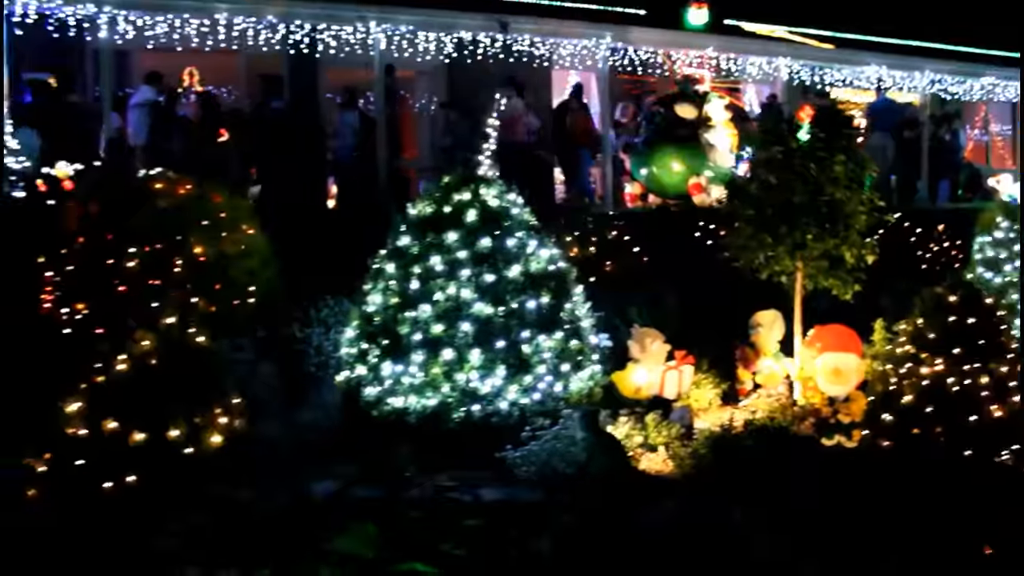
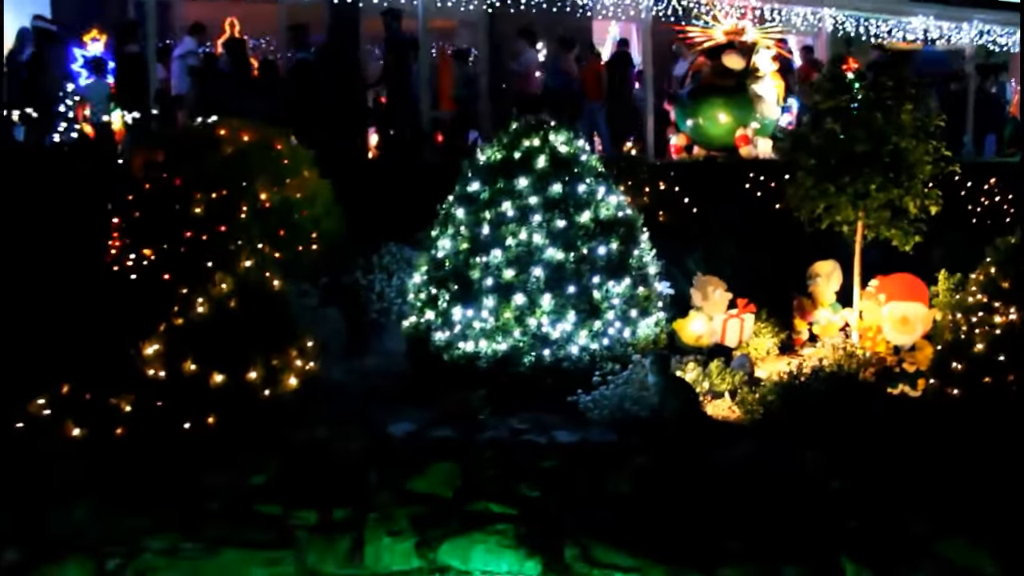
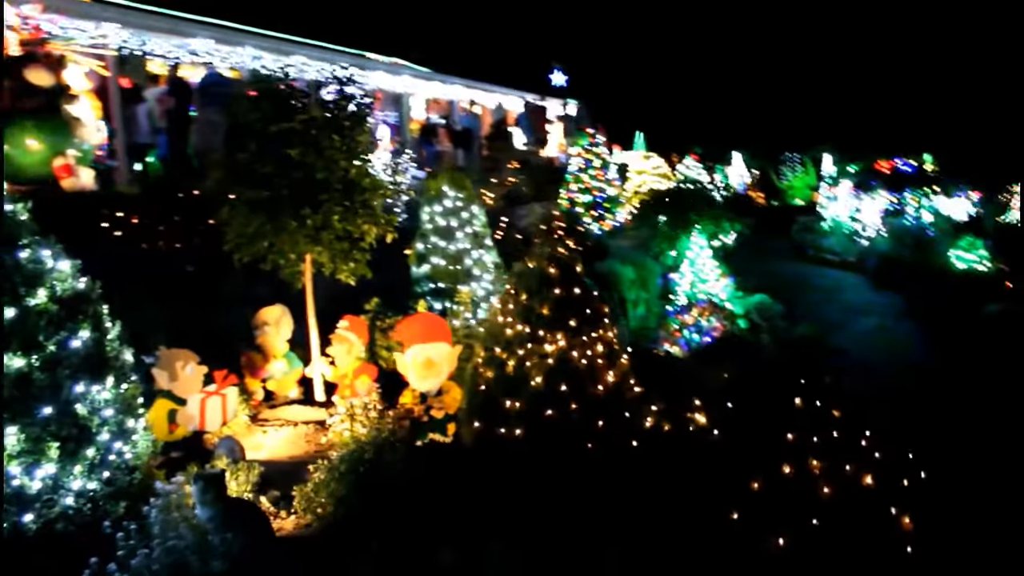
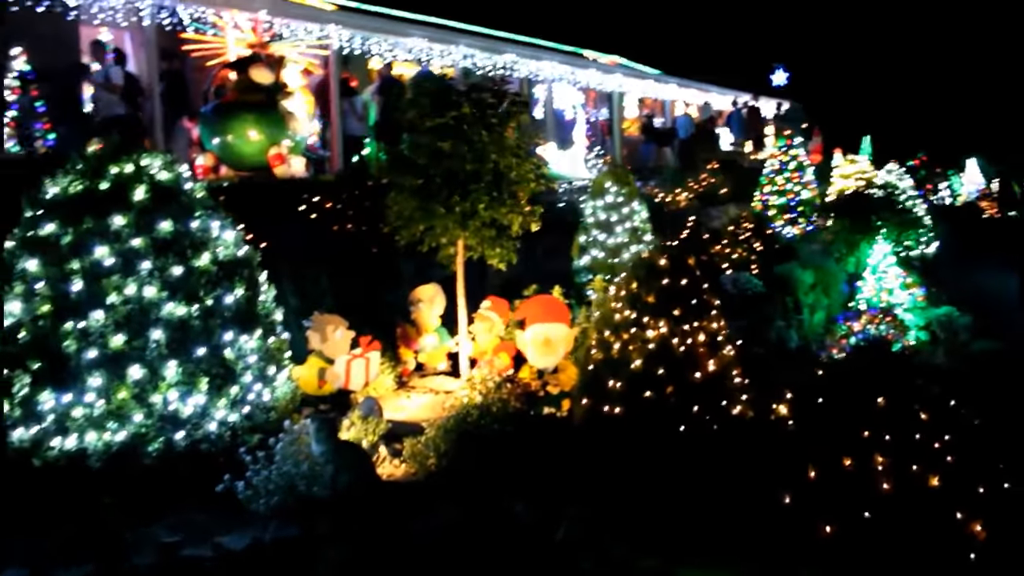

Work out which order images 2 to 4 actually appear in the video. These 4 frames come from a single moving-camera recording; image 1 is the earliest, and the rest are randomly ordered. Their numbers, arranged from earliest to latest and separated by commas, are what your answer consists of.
2, 4, 3
